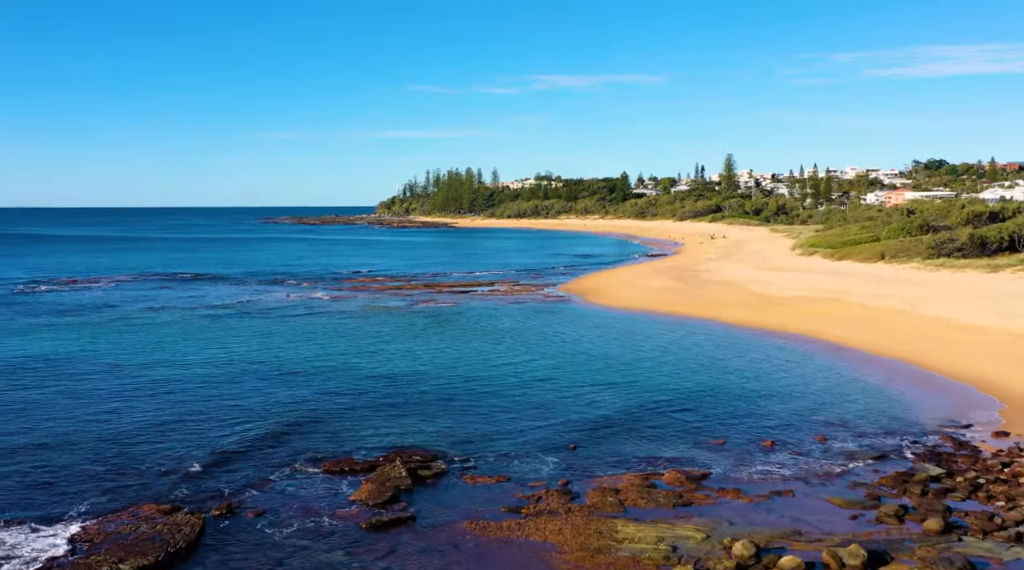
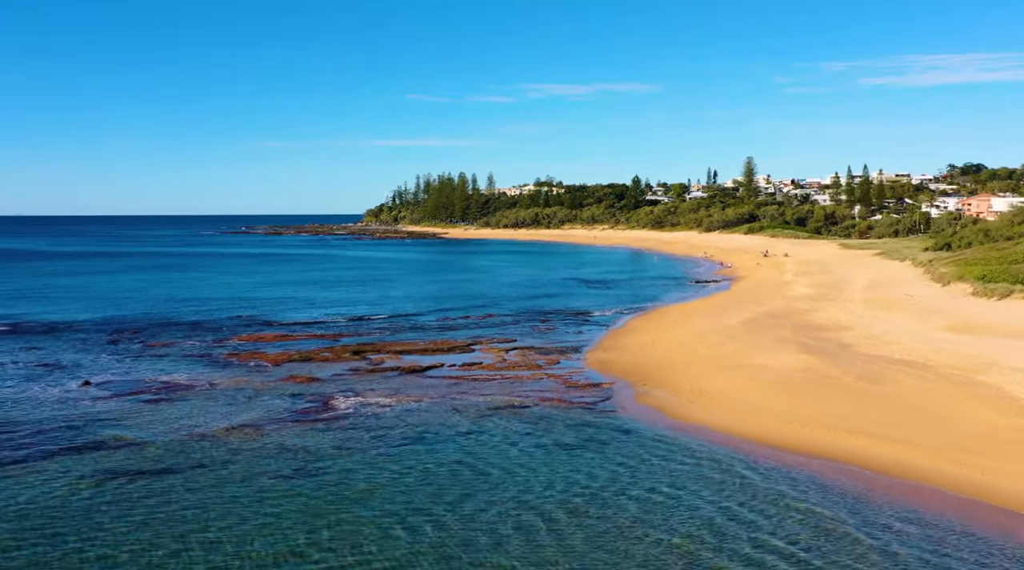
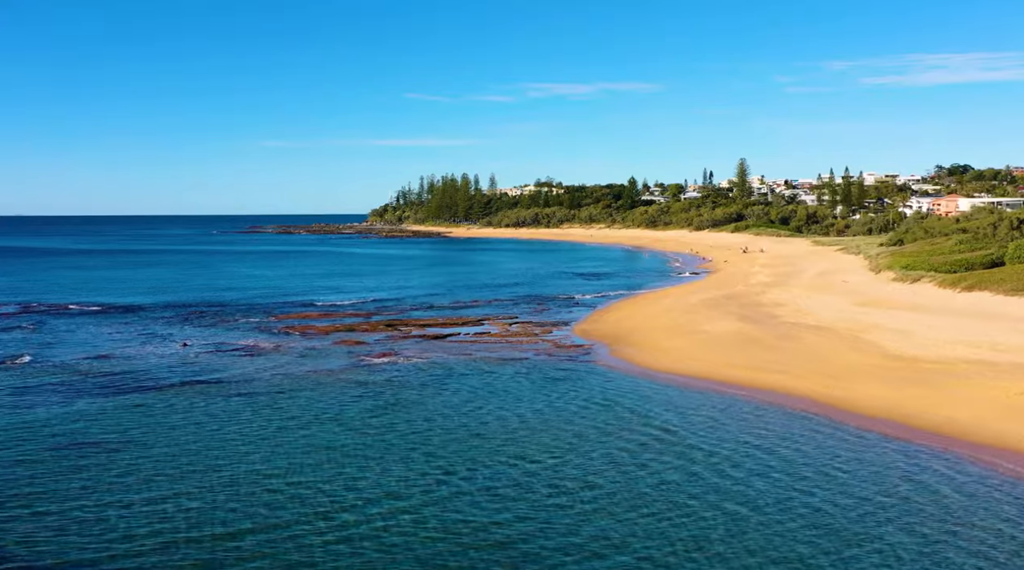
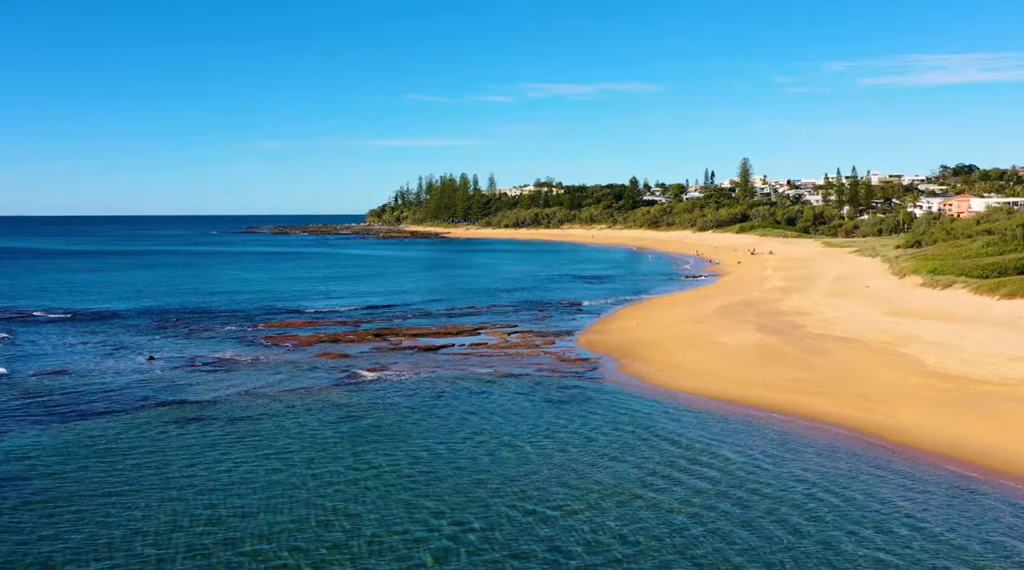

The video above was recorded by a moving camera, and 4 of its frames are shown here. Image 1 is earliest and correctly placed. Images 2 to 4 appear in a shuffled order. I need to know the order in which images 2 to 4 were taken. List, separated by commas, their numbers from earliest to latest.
3, 4, 2
